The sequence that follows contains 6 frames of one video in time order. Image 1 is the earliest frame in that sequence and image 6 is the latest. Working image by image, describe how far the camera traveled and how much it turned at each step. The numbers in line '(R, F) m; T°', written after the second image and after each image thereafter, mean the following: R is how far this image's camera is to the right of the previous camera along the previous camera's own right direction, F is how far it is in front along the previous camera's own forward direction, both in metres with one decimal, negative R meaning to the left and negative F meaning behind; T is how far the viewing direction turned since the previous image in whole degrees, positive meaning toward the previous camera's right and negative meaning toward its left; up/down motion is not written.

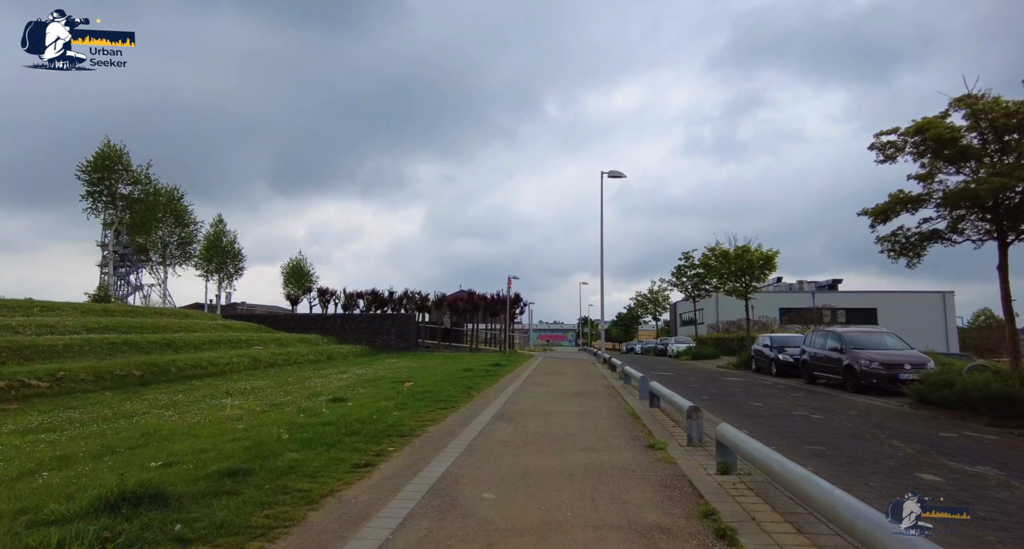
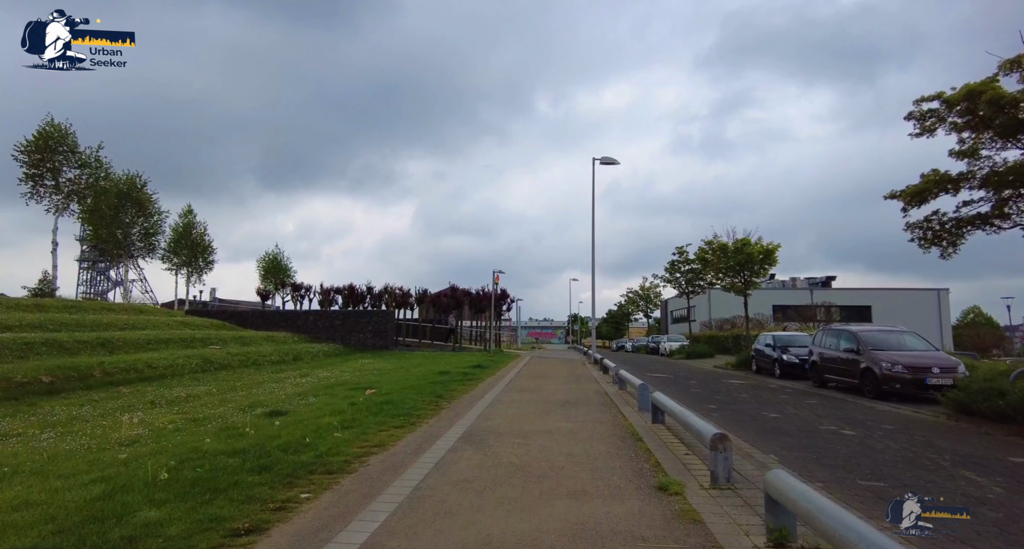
(+0.3, +1.9) m; +1°
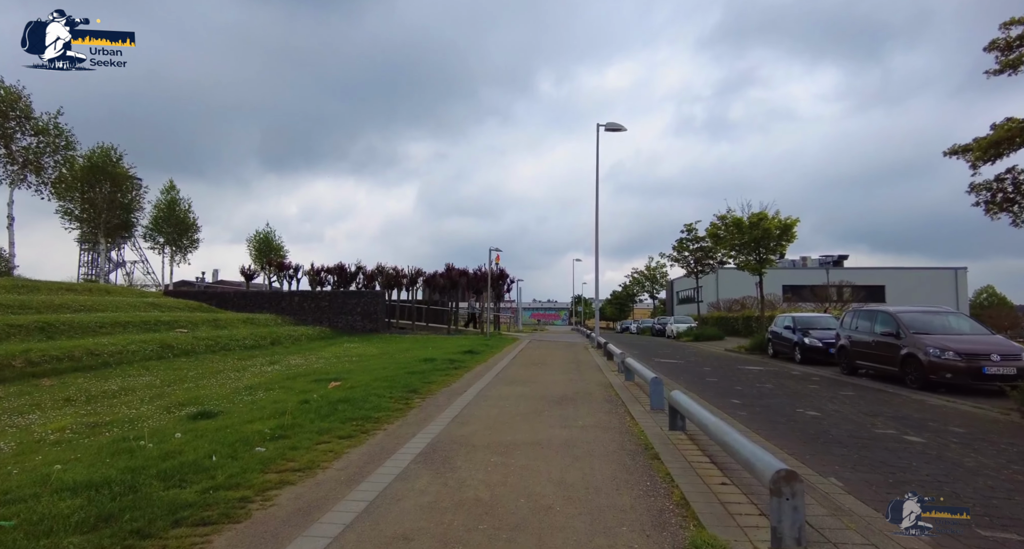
(+0.3, +1.9) m; 0°
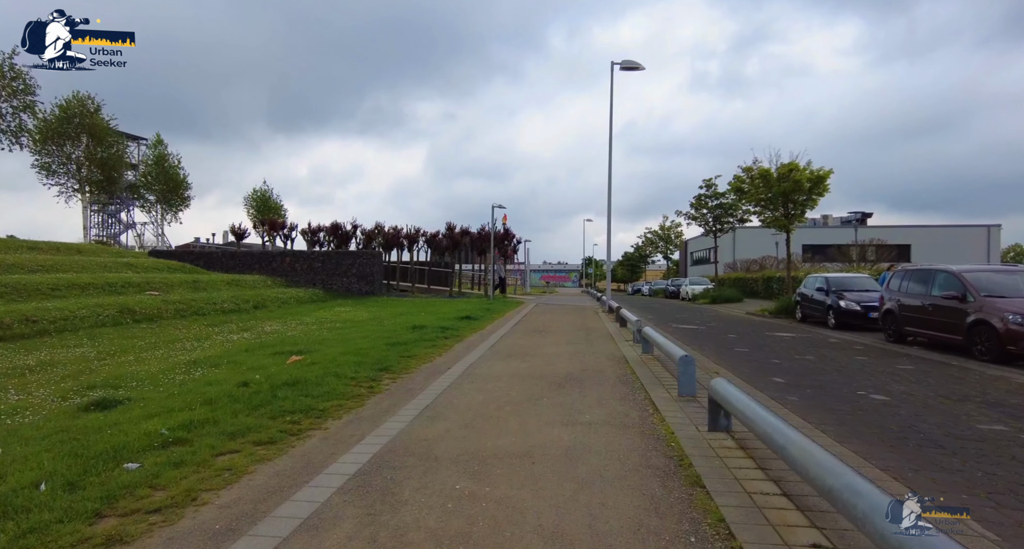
(+0.3, +1.9) m; -1°
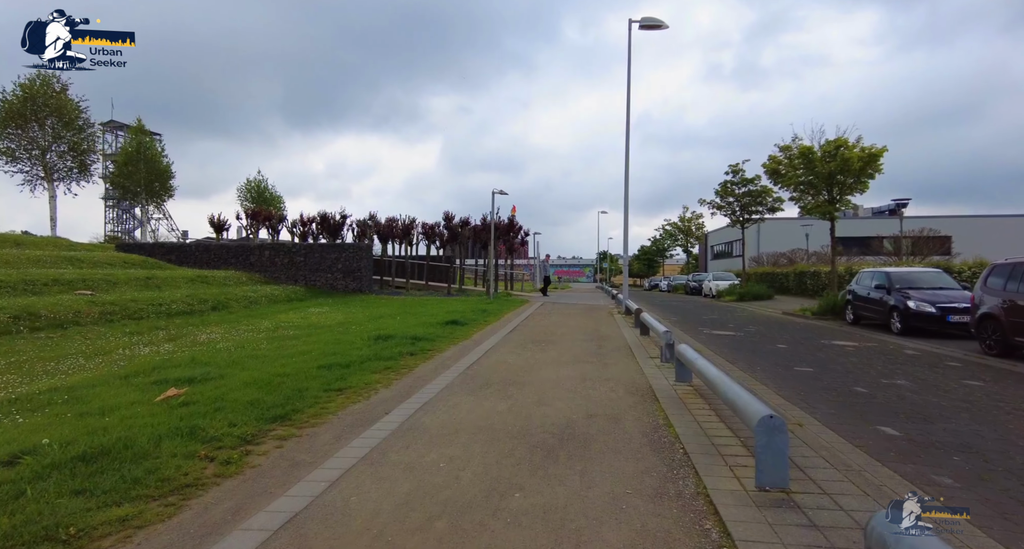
(+0.5, +2.9) m; -2°
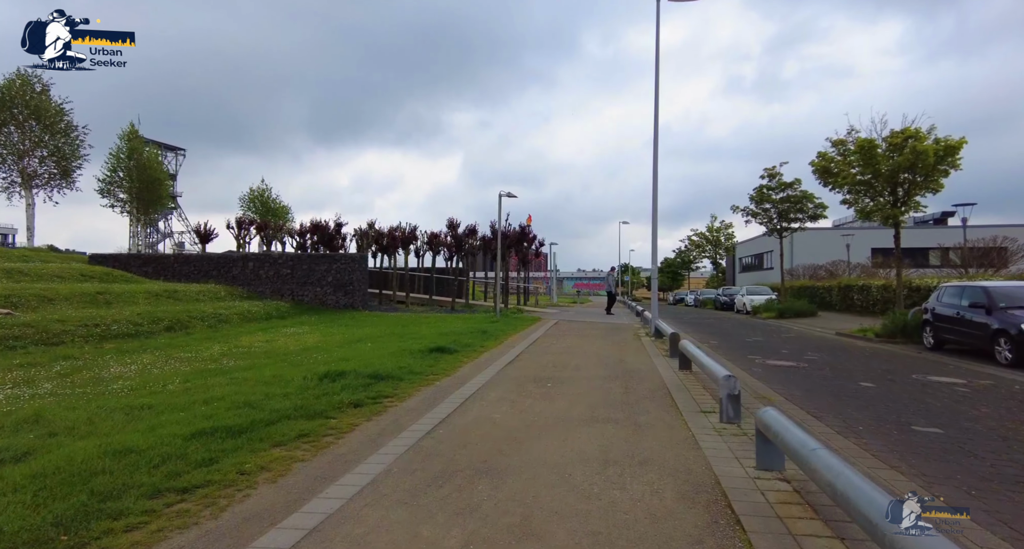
(+0.4, +2.8) m; -2°
